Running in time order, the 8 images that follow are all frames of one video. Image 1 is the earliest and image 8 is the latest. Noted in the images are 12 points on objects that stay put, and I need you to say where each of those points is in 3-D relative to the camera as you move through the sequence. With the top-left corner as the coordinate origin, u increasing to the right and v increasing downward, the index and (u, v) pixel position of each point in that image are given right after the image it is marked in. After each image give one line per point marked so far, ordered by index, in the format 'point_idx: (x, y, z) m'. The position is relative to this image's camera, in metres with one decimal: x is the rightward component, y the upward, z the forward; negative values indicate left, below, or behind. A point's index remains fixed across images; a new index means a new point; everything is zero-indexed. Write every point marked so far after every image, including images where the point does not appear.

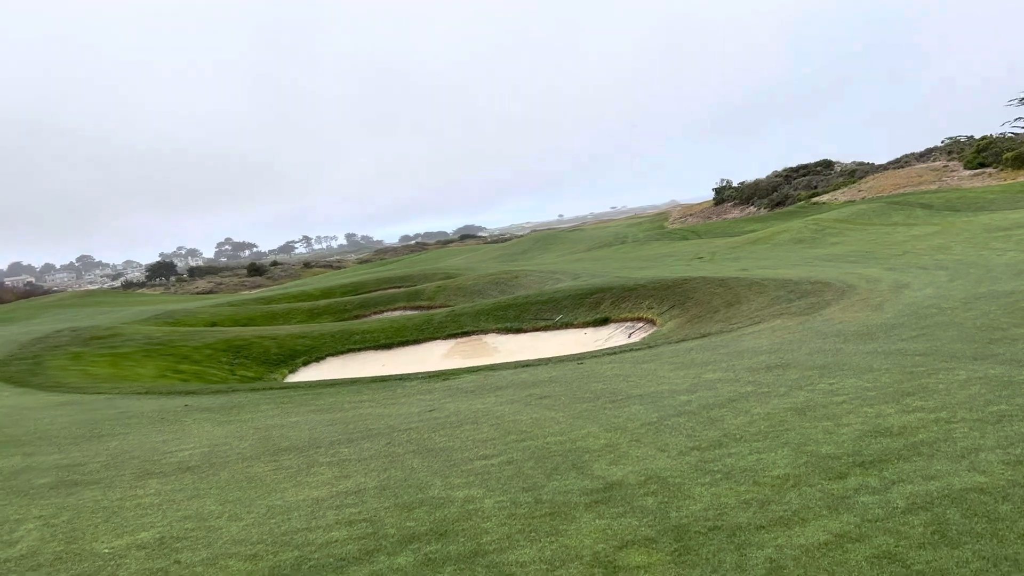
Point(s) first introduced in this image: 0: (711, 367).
0: (+2.0, -0.8, +8.5) m
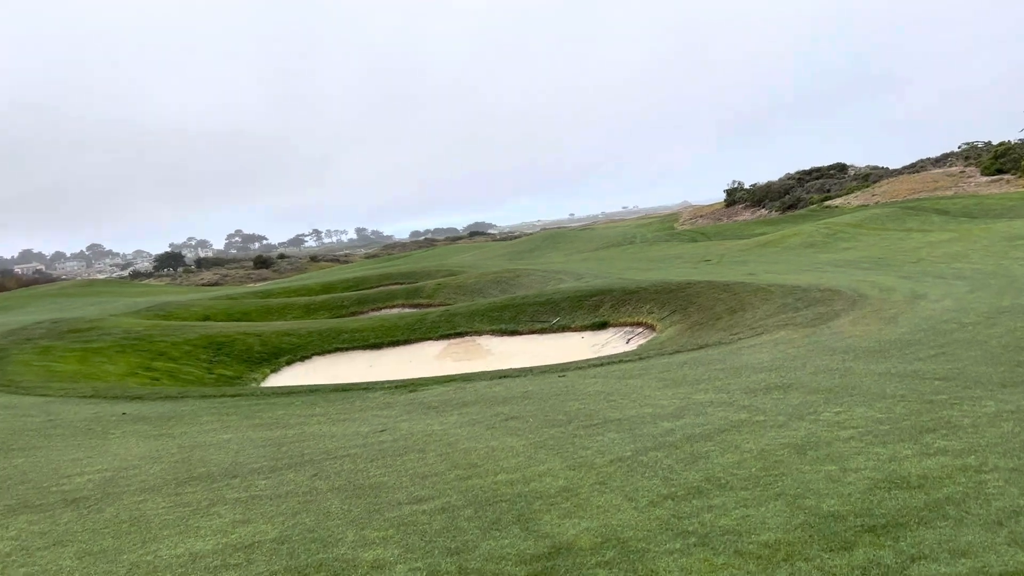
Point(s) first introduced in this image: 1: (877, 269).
0: (+1.7, -0.9, +7.6) m
1: (+8.5, +0.4, +19.6) m
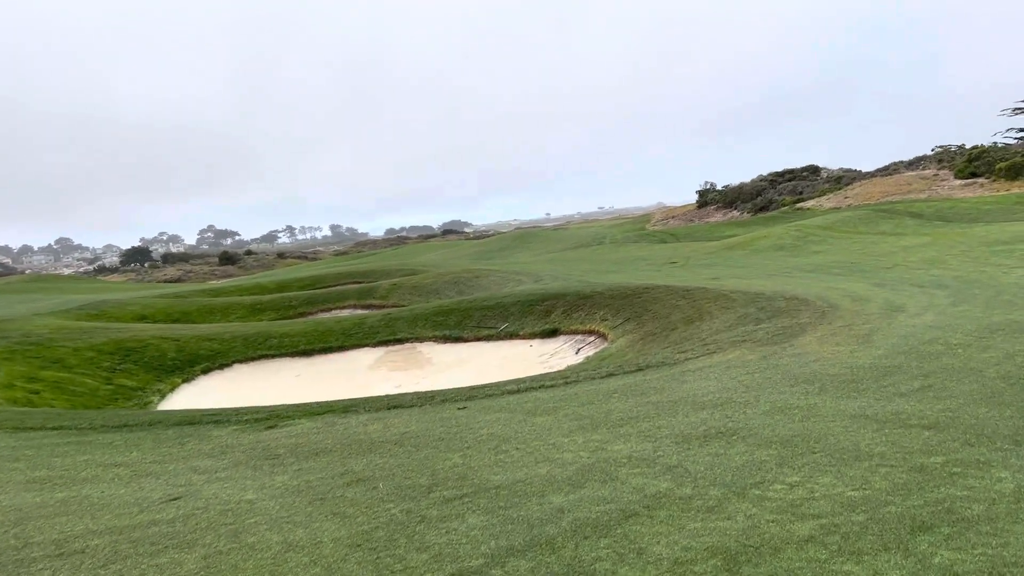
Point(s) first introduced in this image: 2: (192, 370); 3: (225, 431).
0: (+0.8, -1.0, +5.9) m
1: (+7.3, +0.3, +18.1) m
2: (-6.9, -1.8, +18.0) m
3: (-2.4, -1.2, +7.0) m
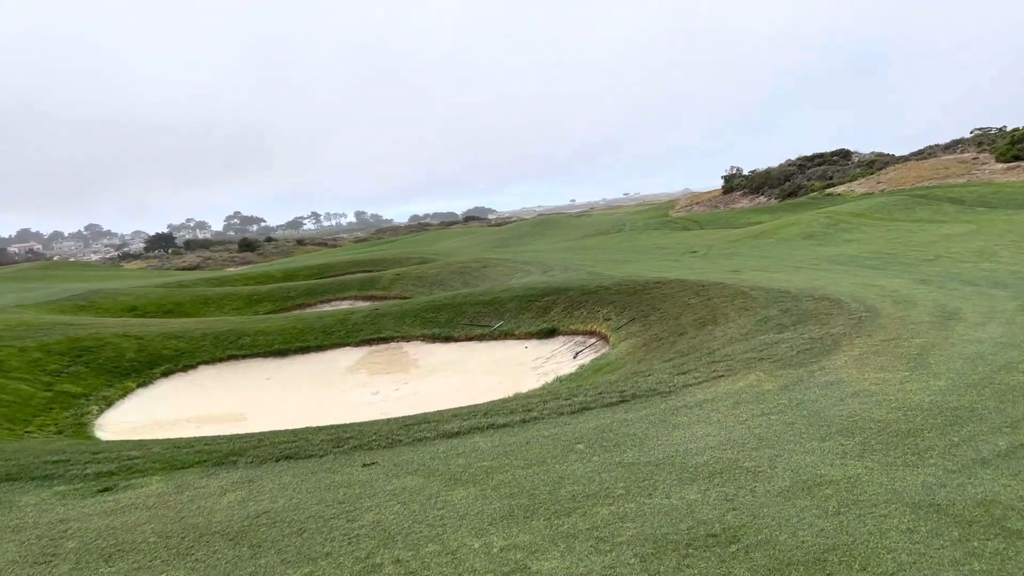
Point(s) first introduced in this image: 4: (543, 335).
0: (+0.3, -1.1, +3.9) m
1: (+7.1, +0.4, +16.0) m
2: (-7.0, -1.7, +16.3) m
3: (-2.9, -1.3, +5.1) m
4: (+0.6, -1.0, +17.0) m
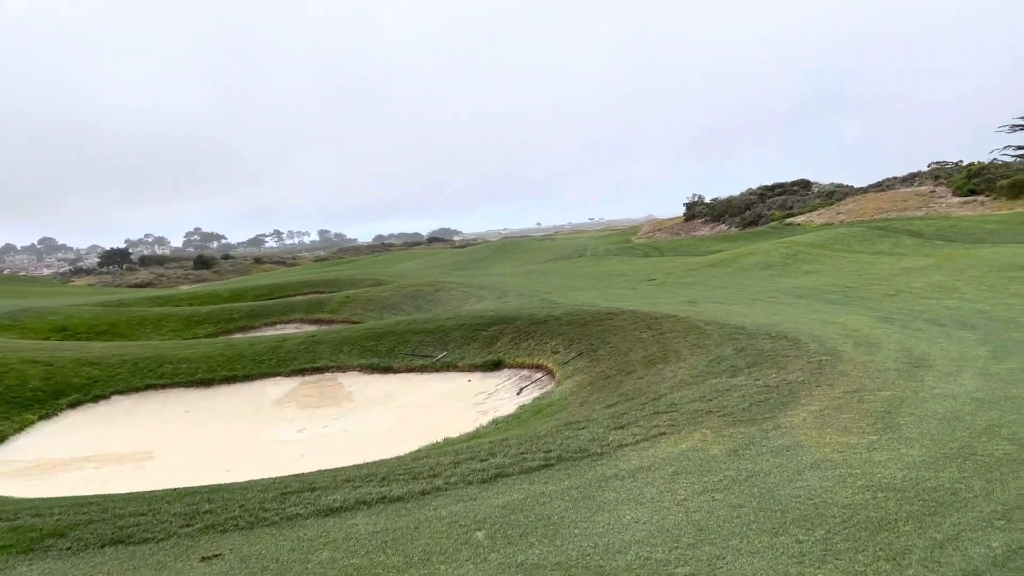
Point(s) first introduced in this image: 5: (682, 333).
0: (-0.3, -1.3, +2.9) m
1: (+6.1, -0.3, +15.2) m
2: (-8.1, -2.1, +14.9) m
3: (-3.5, -1.4, +3.9) m
4: (-0.5, -1.5, +15.9) m
5: (+2.6, -0.7, +13.0) m
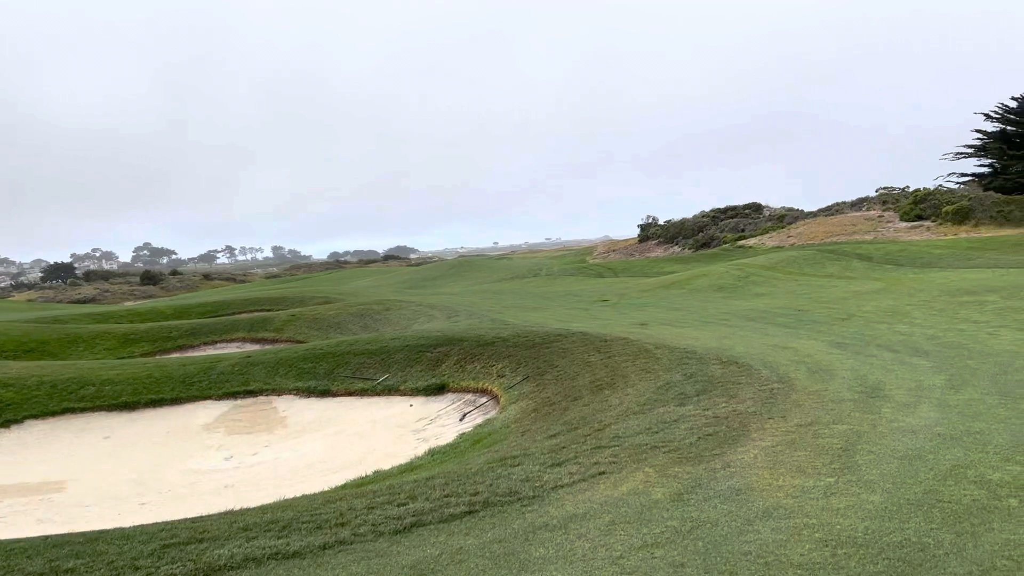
0: (-0.6, -1.4, +2.2) m
1: (+5.1, -0.7, +14.9) m
2: (-9.1, -2.3, +13.8) m
3: (-3.8, -1.5, +3.1) m
4: (-1.5, -1.9, +15.3) m
5: (+1.8, -1.0, +12.5) m
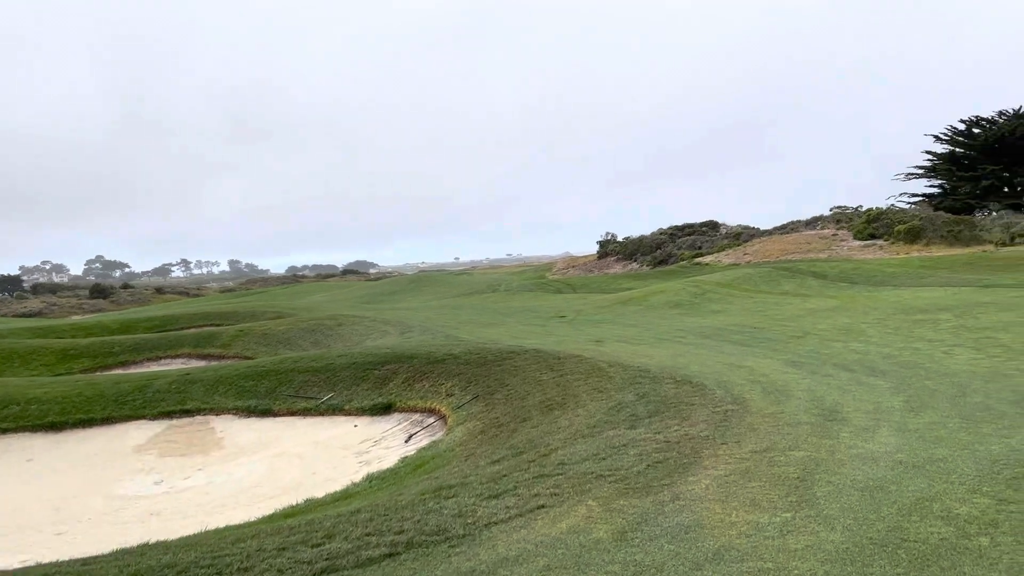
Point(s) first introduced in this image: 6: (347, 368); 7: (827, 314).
0: (-0.9, -1.4, +1.7) m
1: (+4.2, -1.0, +14.6) m
2: (-9.9, -2.5, +12.8) m
3: (-4.1, -1.5, +2.4) m
4: (-2.4, -2.2, +14.7) m
5: (+1.0, -1.3, +12.1) m
6: (-3.2, -1.6, +16.3) m
7: (+7.3, -0.6, +19.2) m
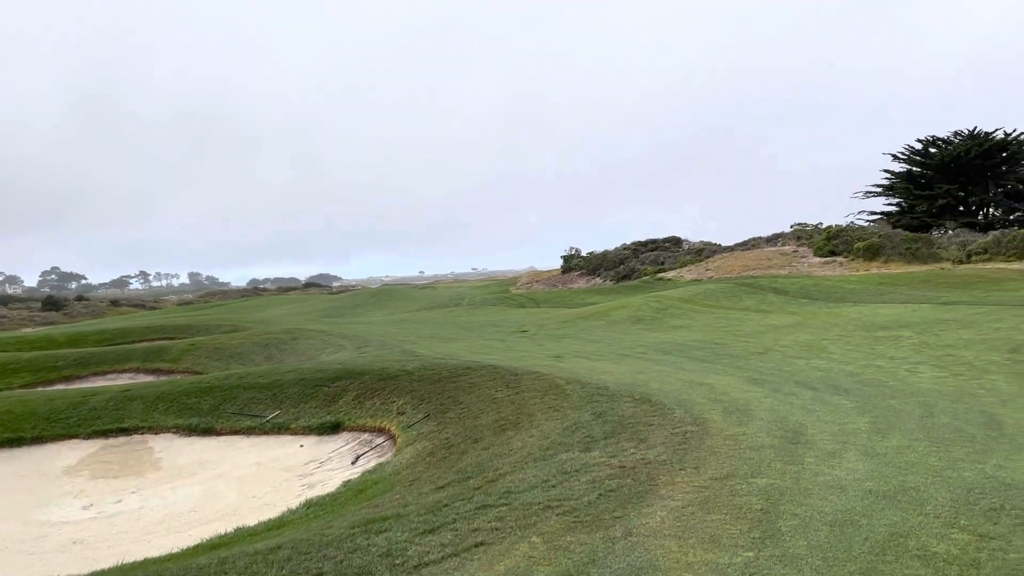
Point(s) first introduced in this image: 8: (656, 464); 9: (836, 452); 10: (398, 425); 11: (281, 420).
0: (-1.1, -1.4, +1.1) m
1: (+3.5, -1.3, +14.3) m
2: (-10.5, -2.7, +11.9) m
3: (-4.4, -1.5, +1.7) m
4: (-3.1, -2.4, +14.0) m
5: (+0.4, -1.5, +11.6) m
6: (-4.0, -1.8, +15.6) m
7: (+6.3, -1.0, +19.0) m
8: (+1.1, -1.4, +6.6) m
9: (+2.5, -1.3, +6.5) m
10: (-1.8, -2.1, +13.0) m
11: (-4.0, -2.3, +14.6) m
